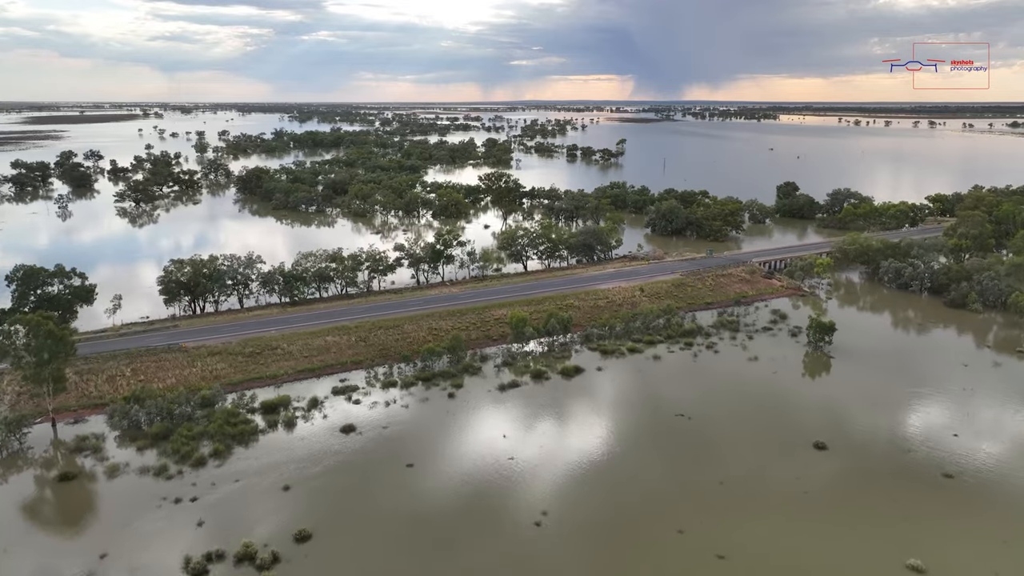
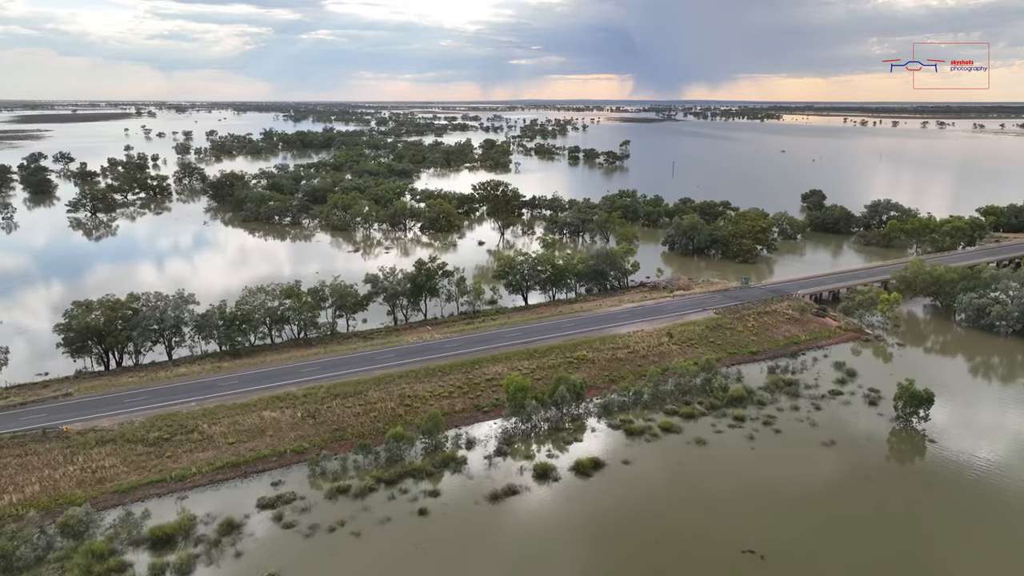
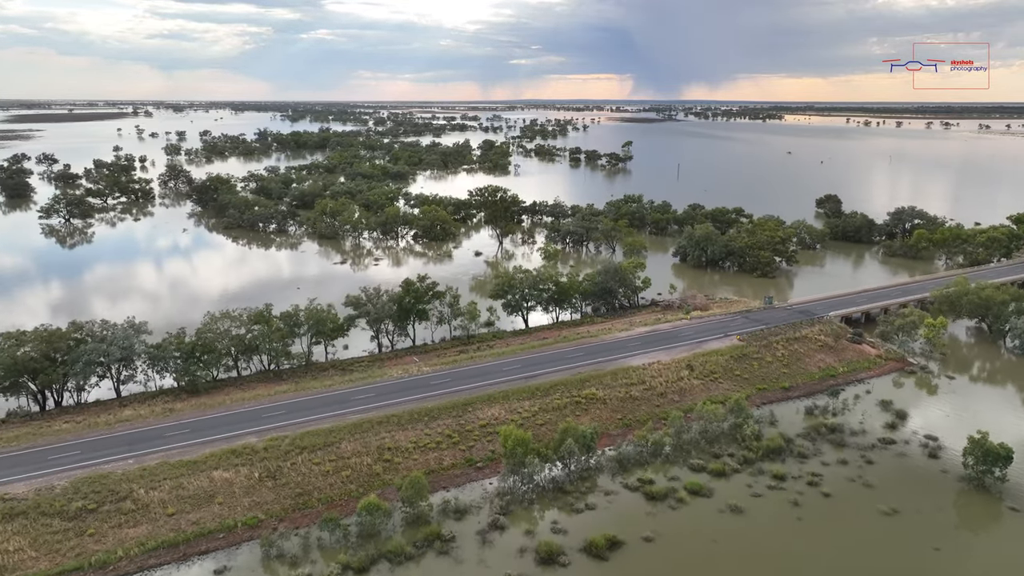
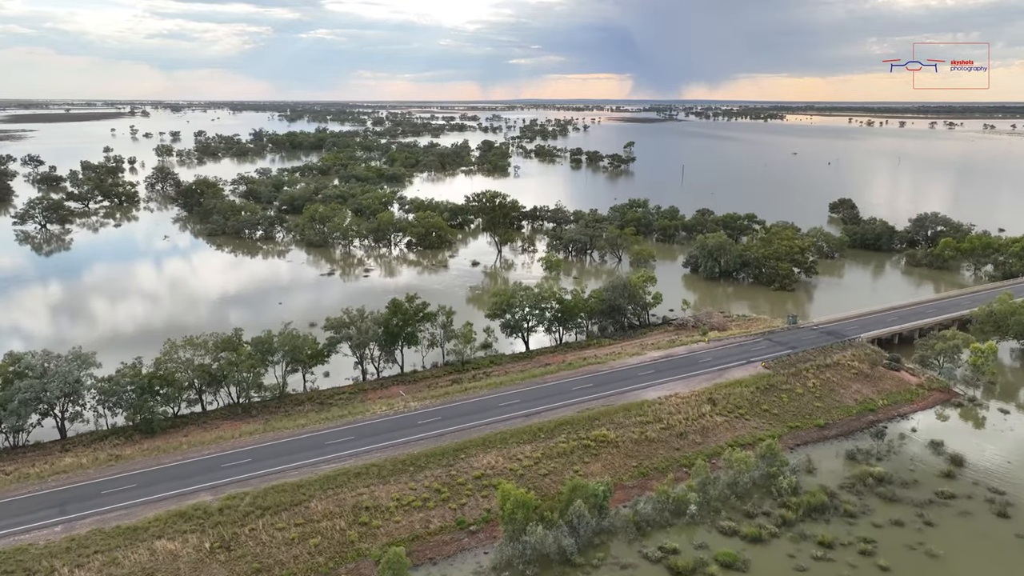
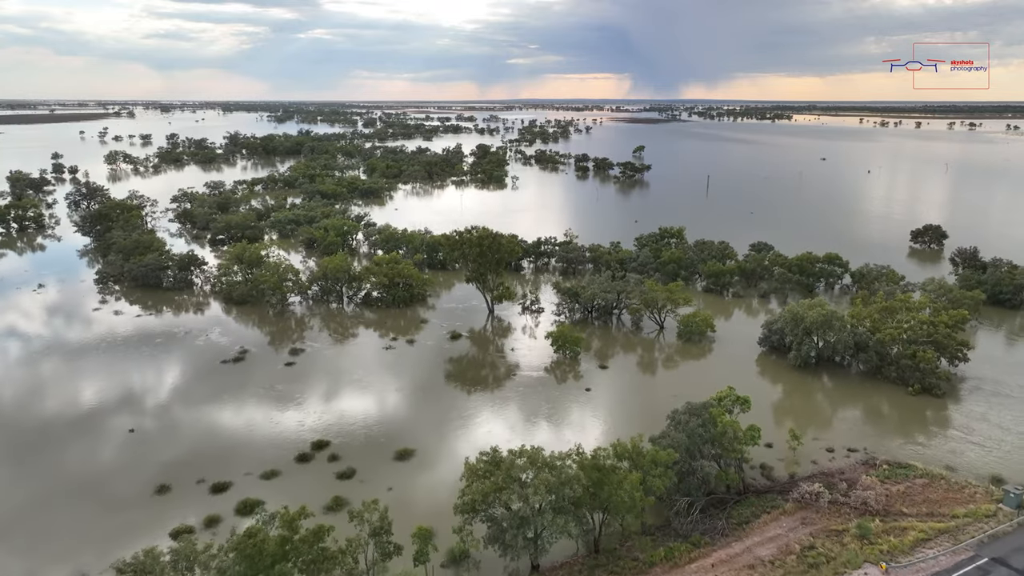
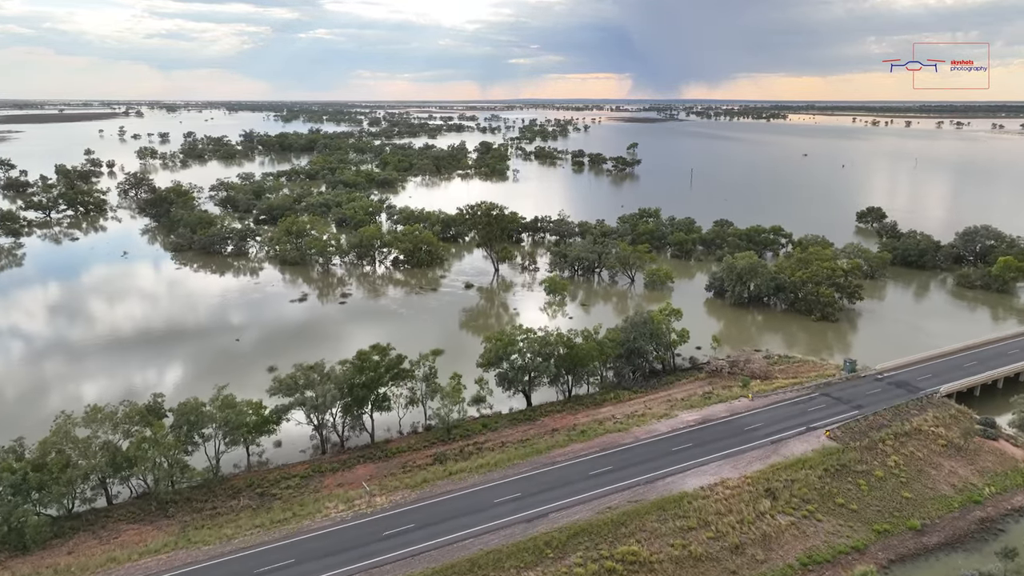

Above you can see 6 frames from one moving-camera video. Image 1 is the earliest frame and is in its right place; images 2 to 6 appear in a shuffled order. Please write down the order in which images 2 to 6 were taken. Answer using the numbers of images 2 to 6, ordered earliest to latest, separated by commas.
2, 3, 4, 6, 5
